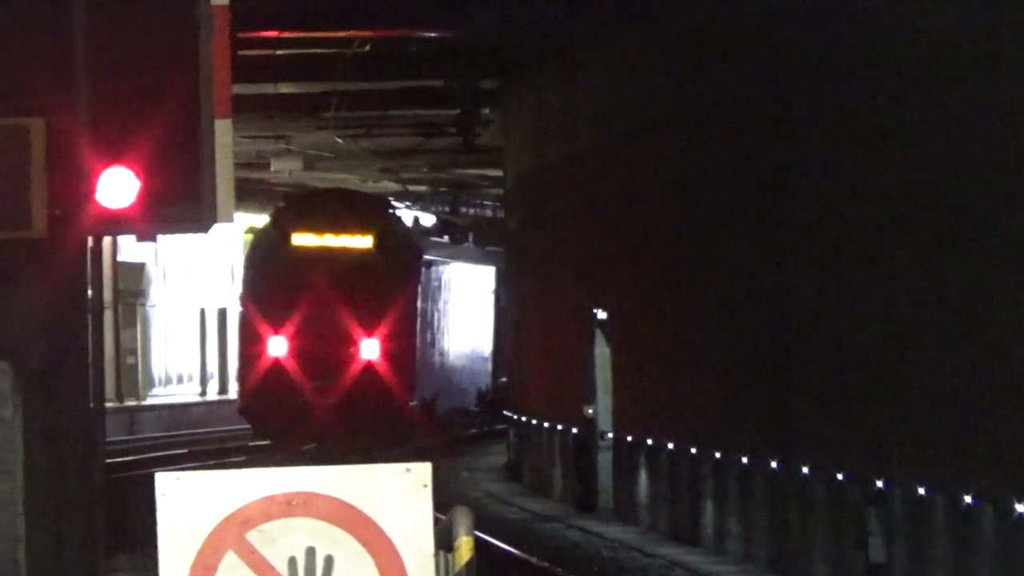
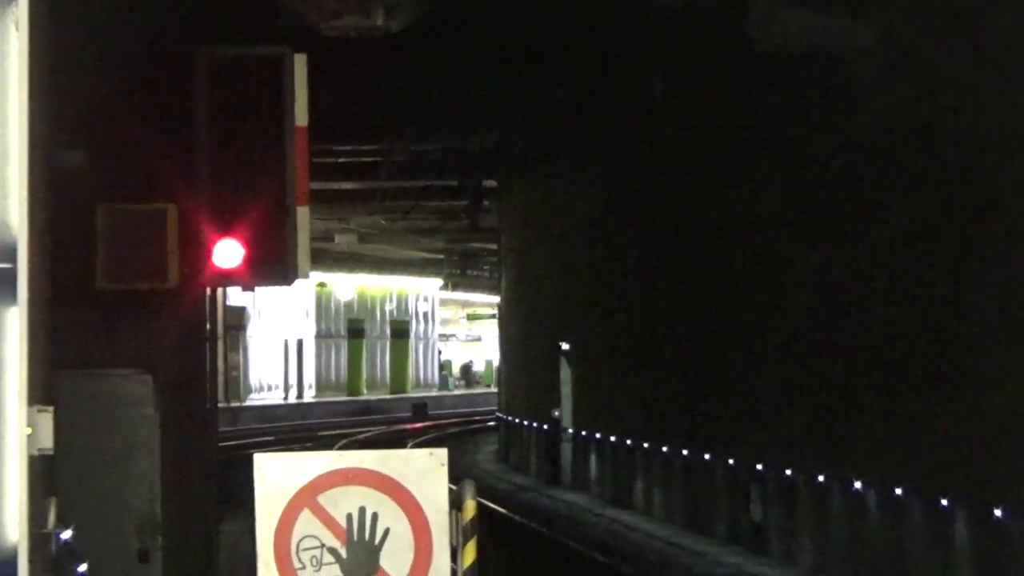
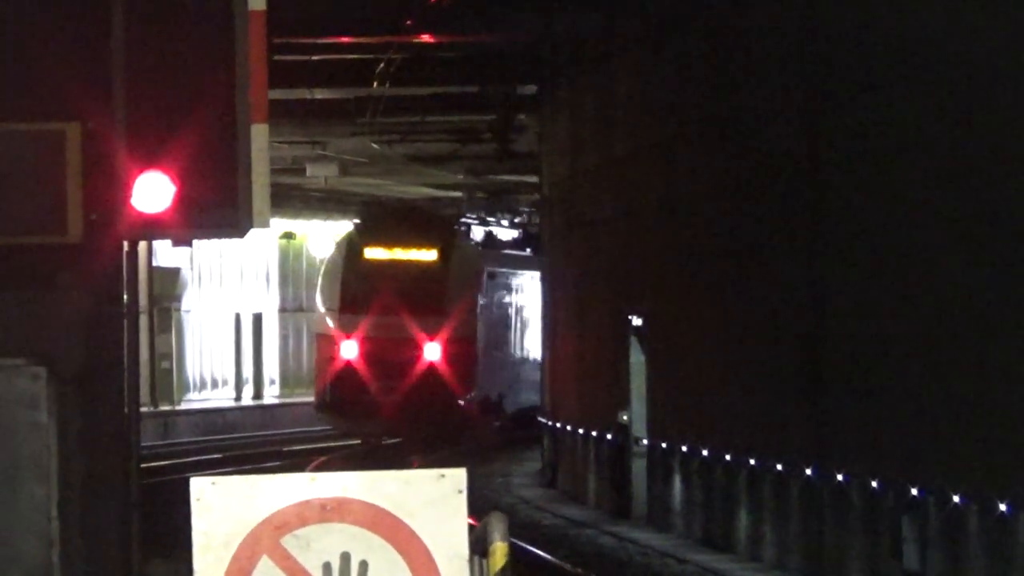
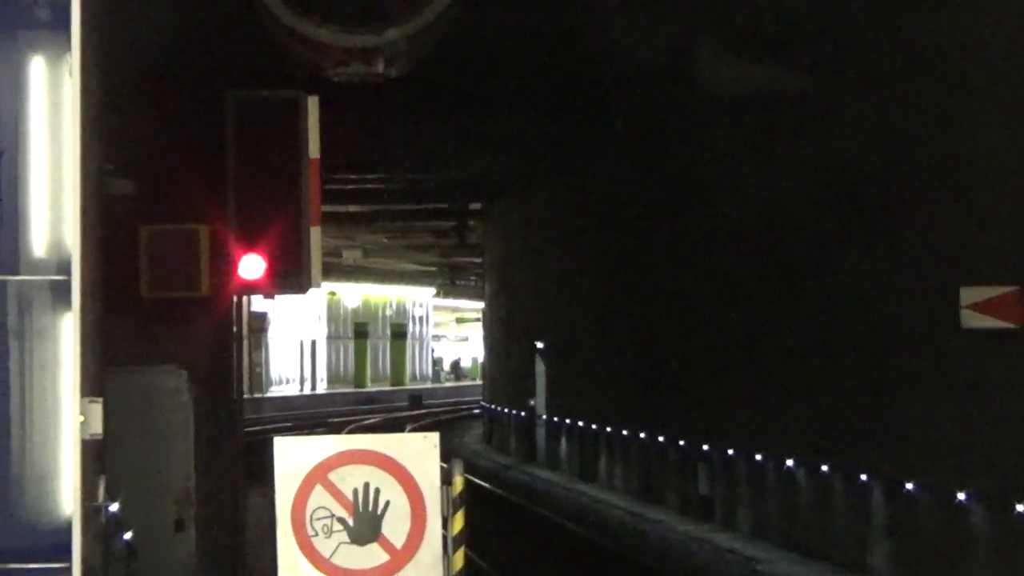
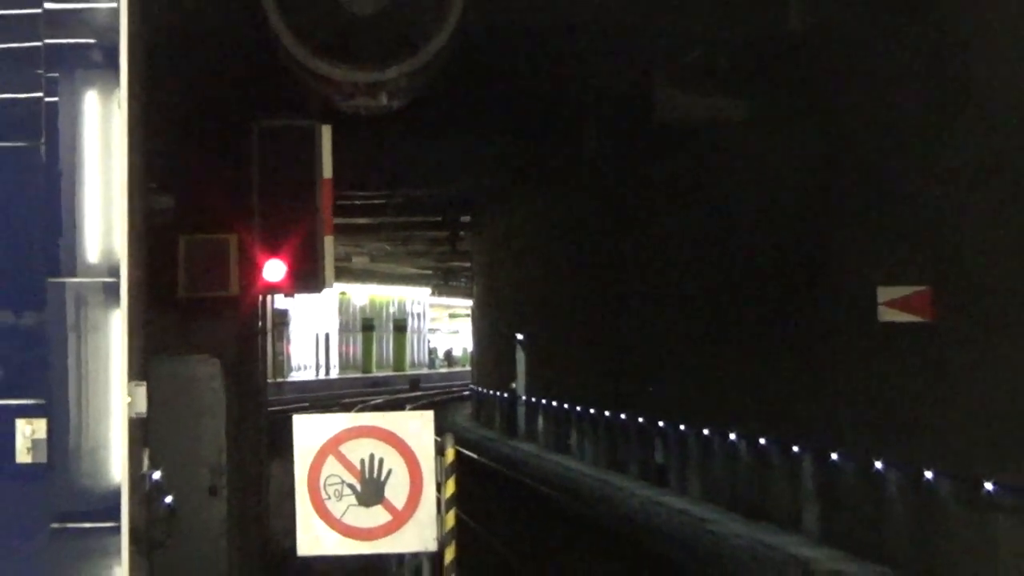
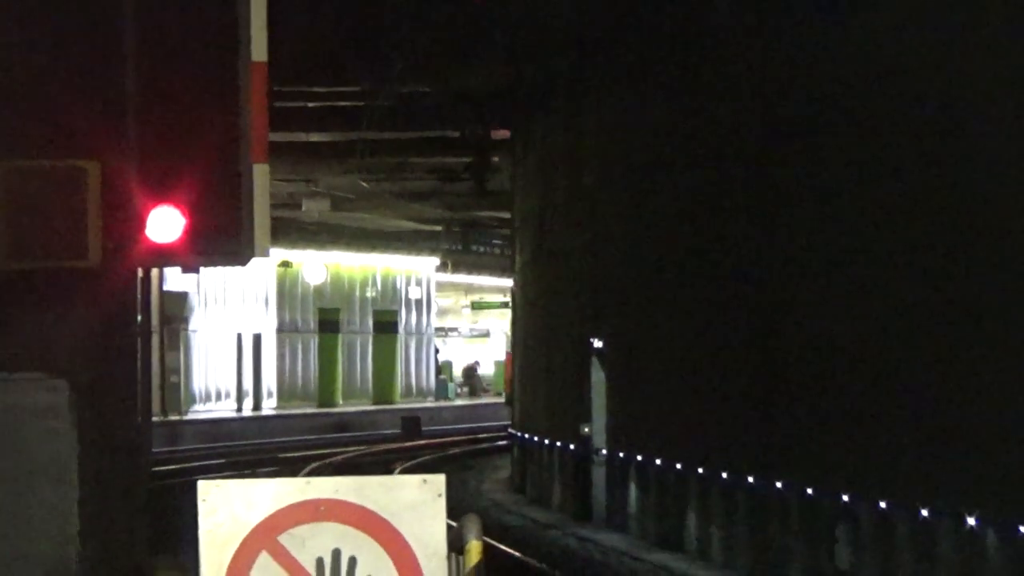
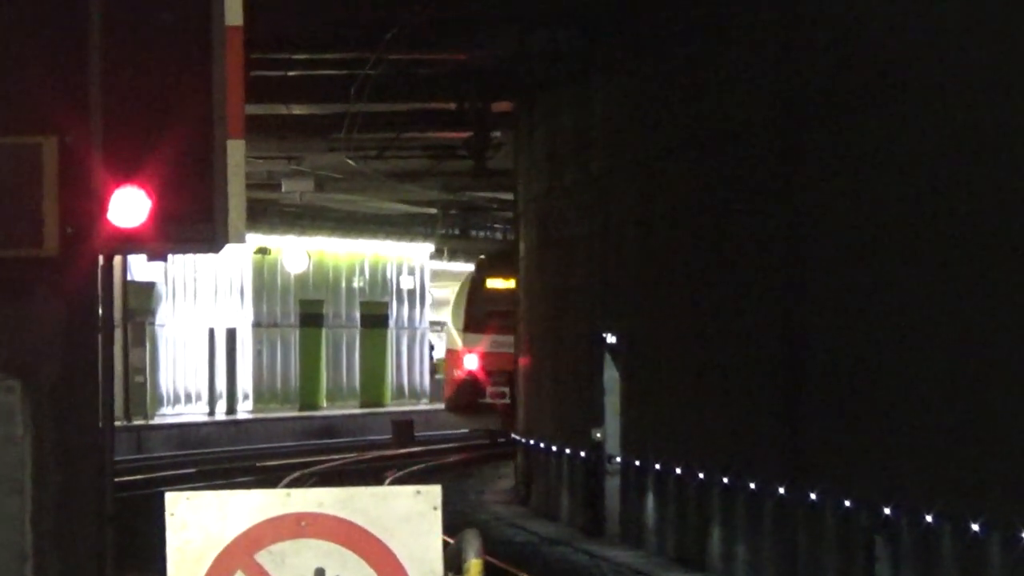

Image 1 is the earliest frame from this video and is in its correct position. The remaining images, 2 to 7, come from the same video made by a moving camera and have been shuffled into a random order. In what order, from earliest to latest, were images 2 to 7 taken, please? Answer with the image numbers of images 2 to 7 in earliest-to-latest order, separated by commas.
3, 7, 6, 2, 4, 5
